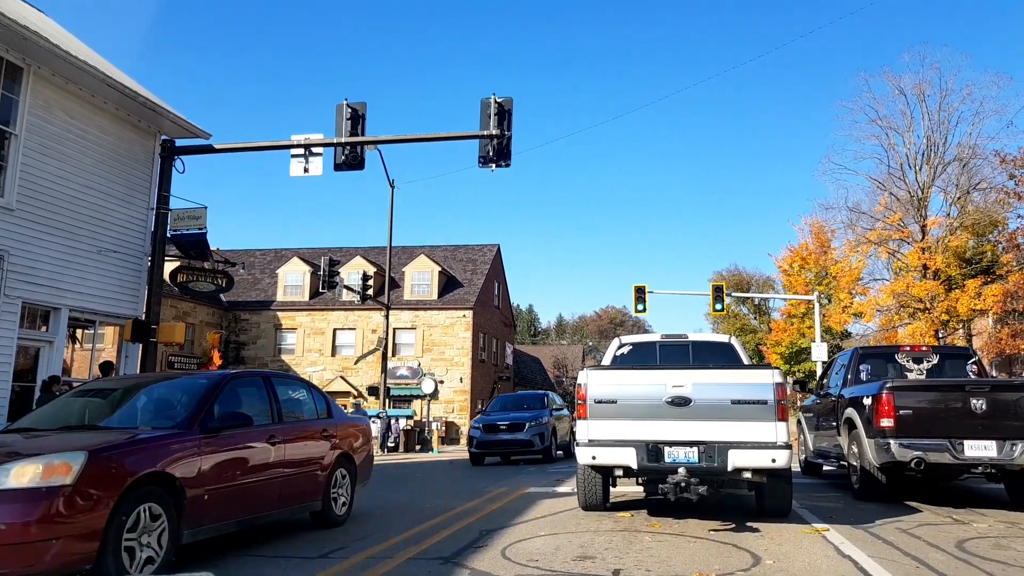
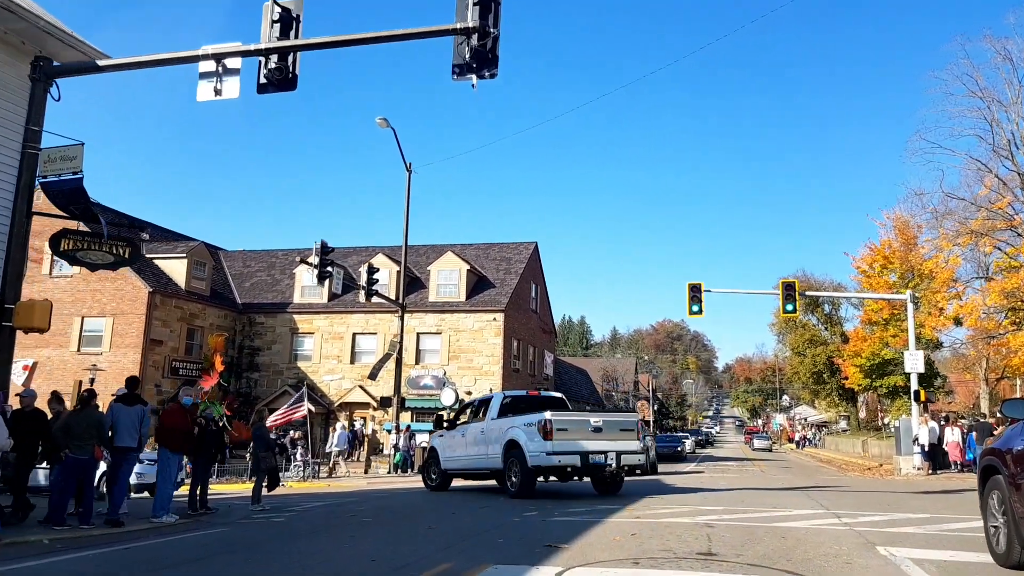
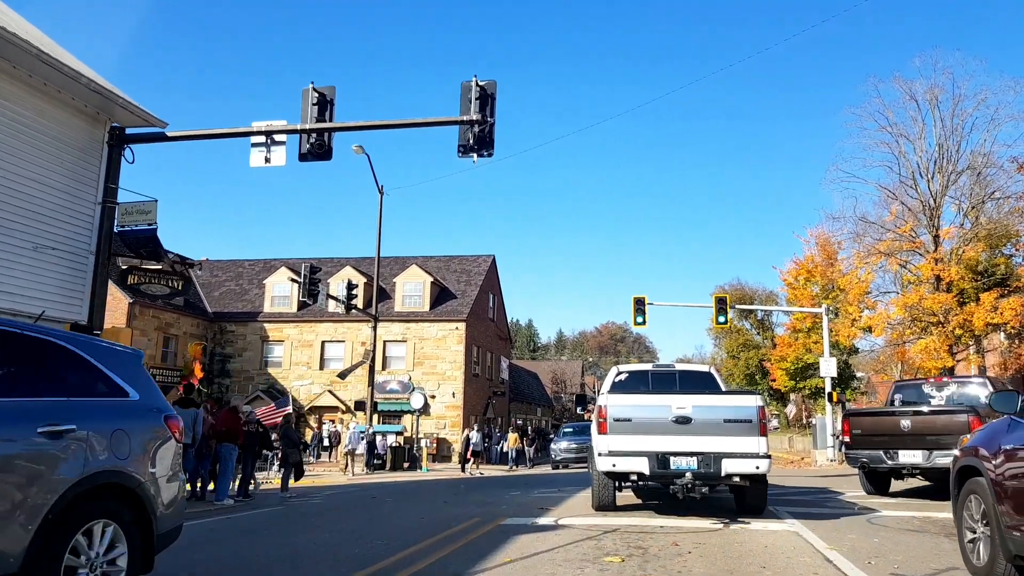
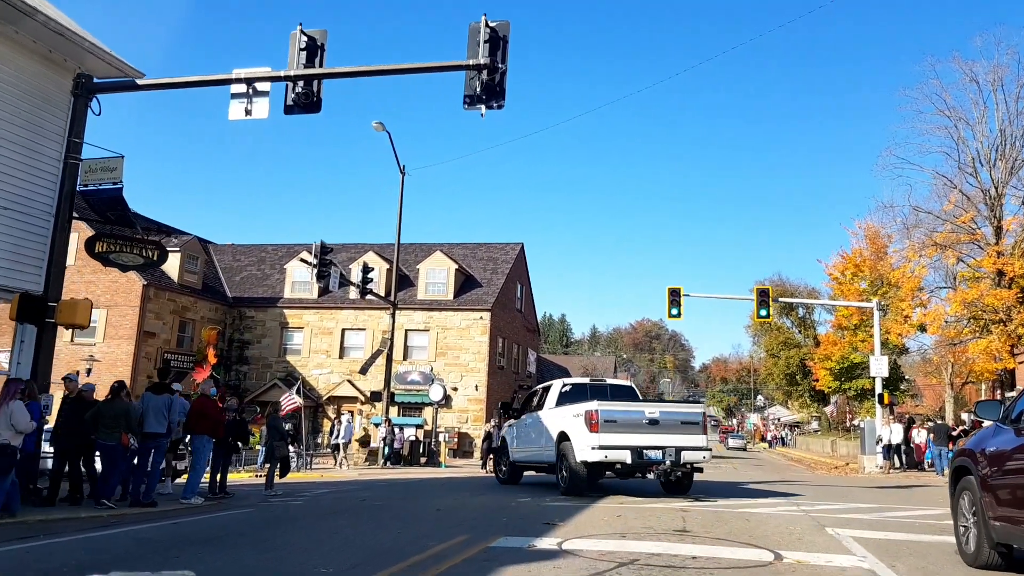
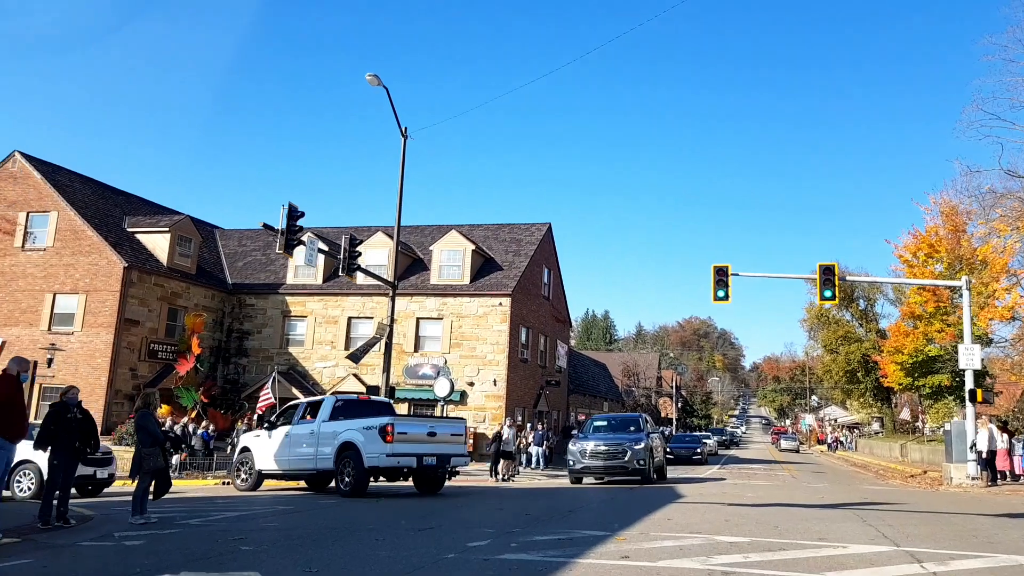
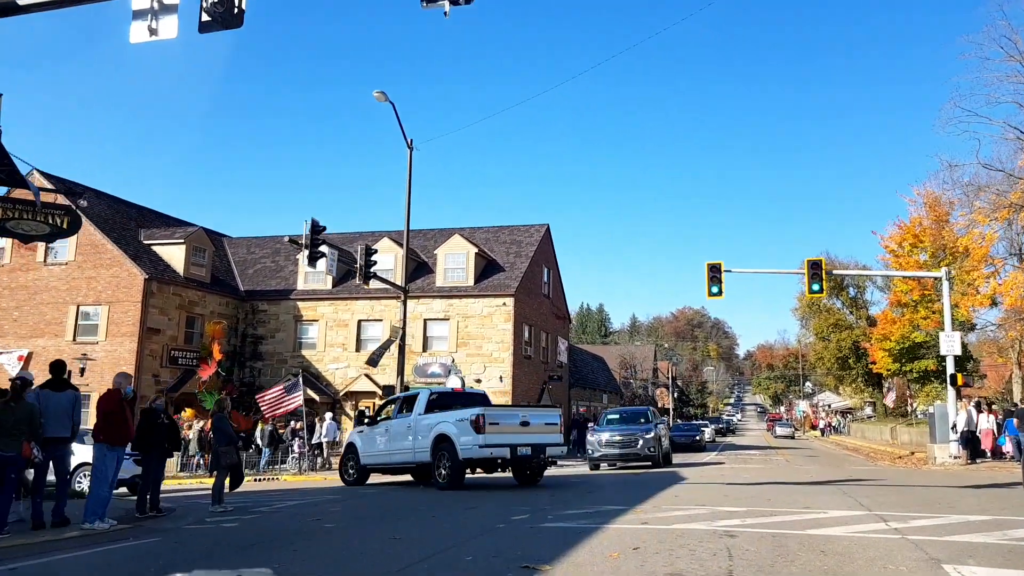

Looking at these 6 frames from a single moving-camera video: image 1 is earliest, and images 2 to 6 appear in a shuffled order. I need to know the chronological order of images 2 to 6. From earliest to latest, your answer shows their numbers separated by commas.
3, 4, 2, 6, 5
